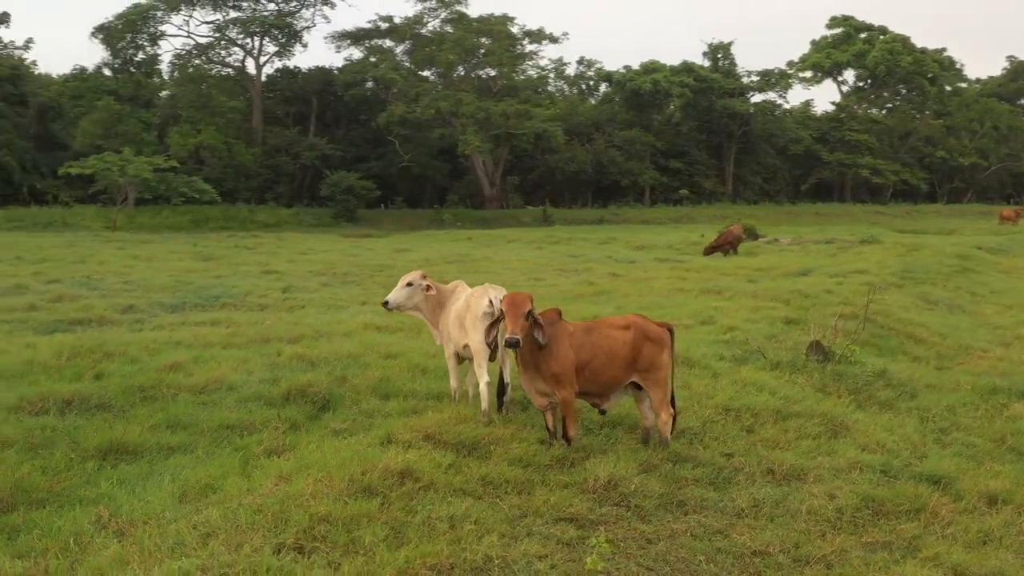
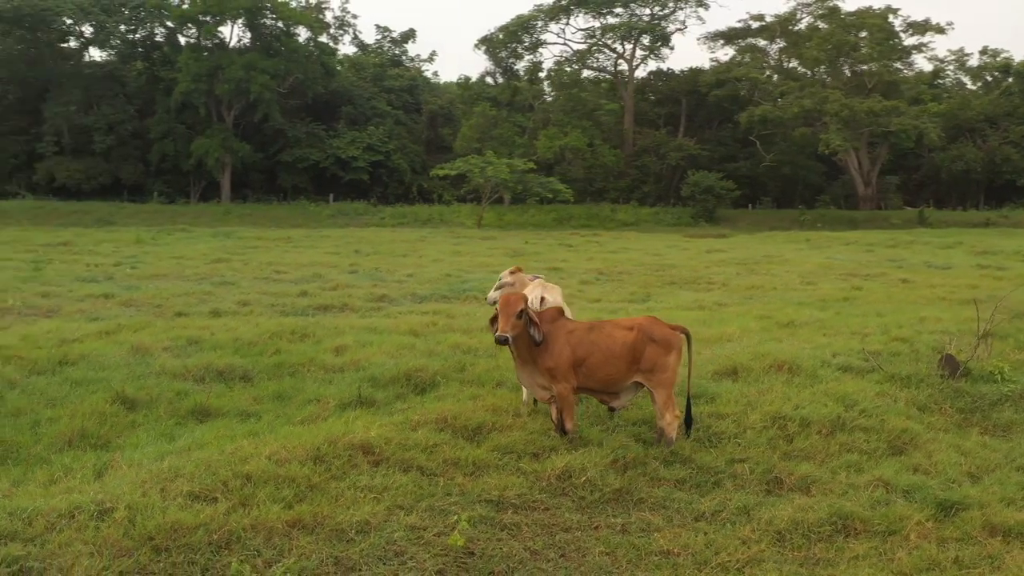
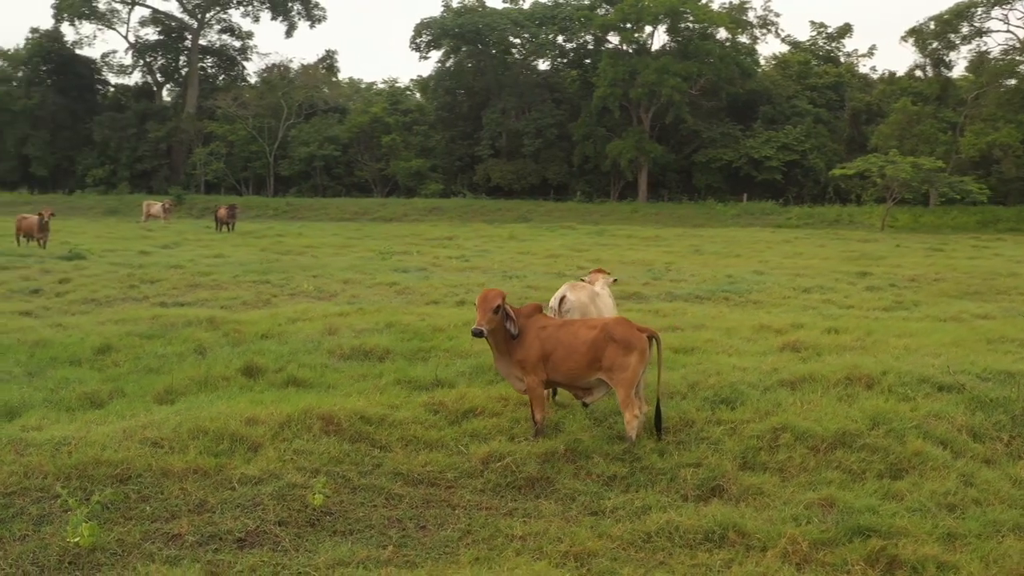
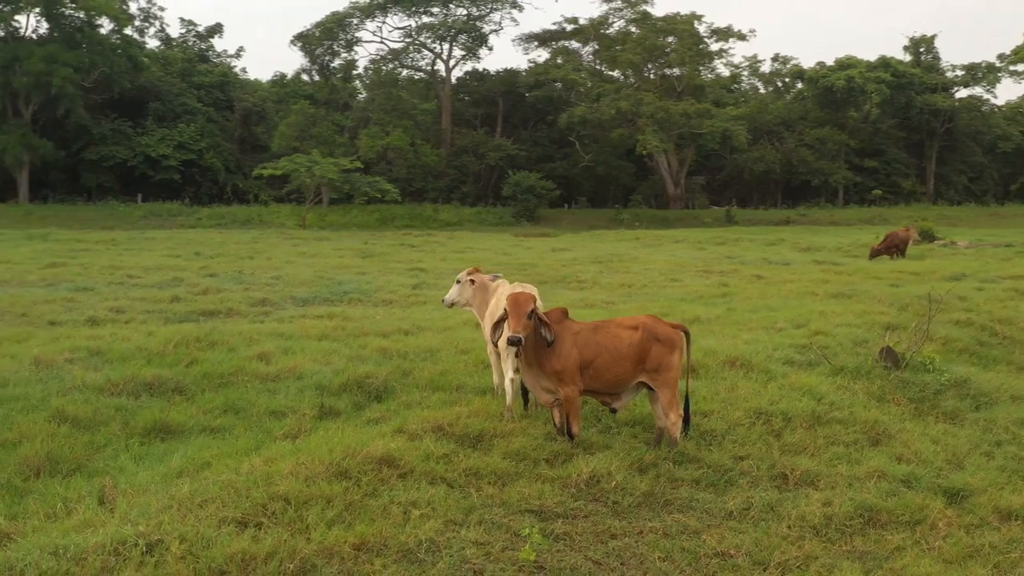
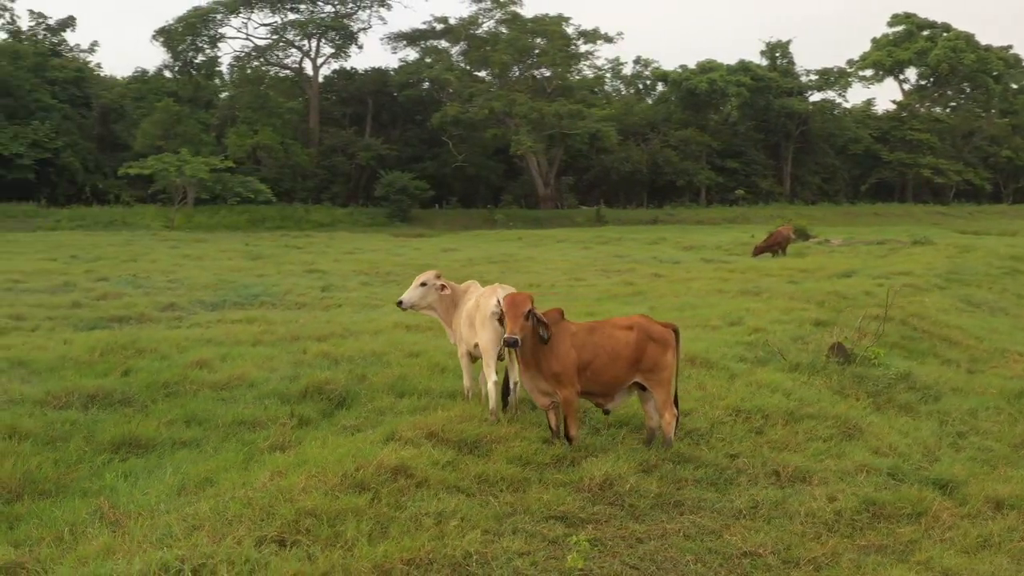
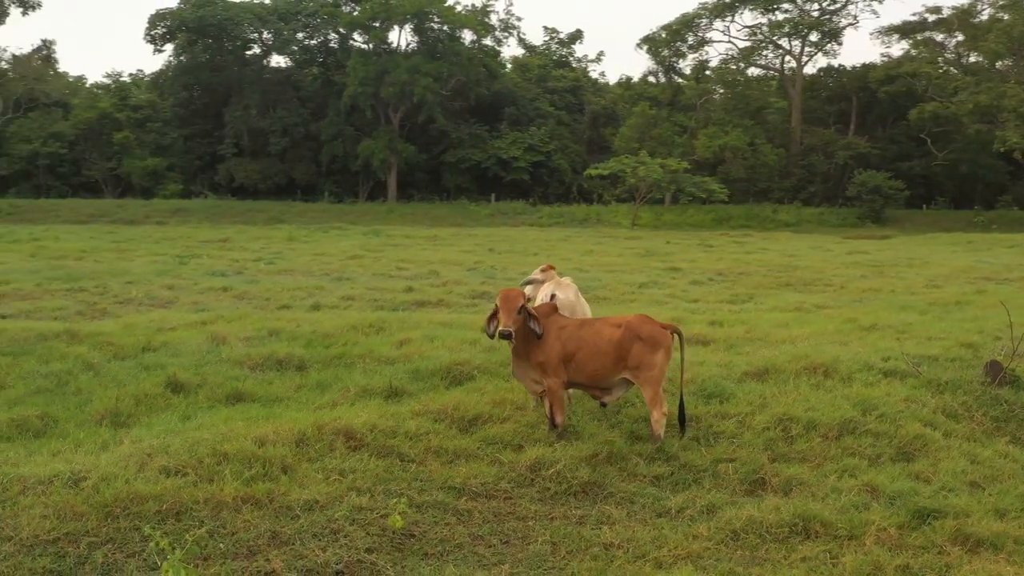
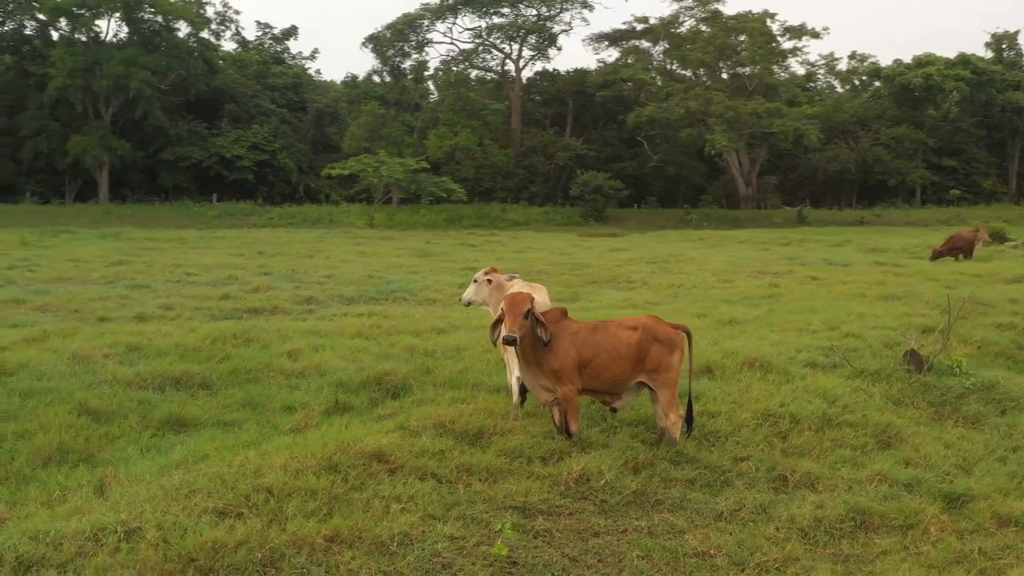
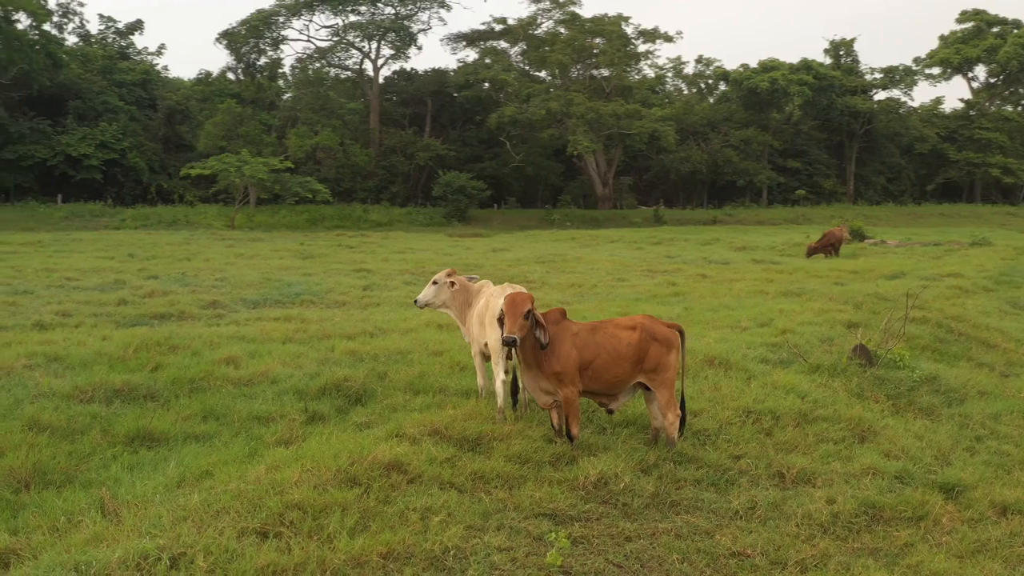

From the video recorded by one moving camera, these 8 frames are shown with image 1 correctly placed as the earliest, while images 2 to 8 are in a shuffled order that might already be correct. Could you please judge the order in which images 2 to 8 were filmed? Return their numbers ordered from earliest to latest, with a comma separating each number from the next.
5, 8, 4, 7, 2, 6, 3
